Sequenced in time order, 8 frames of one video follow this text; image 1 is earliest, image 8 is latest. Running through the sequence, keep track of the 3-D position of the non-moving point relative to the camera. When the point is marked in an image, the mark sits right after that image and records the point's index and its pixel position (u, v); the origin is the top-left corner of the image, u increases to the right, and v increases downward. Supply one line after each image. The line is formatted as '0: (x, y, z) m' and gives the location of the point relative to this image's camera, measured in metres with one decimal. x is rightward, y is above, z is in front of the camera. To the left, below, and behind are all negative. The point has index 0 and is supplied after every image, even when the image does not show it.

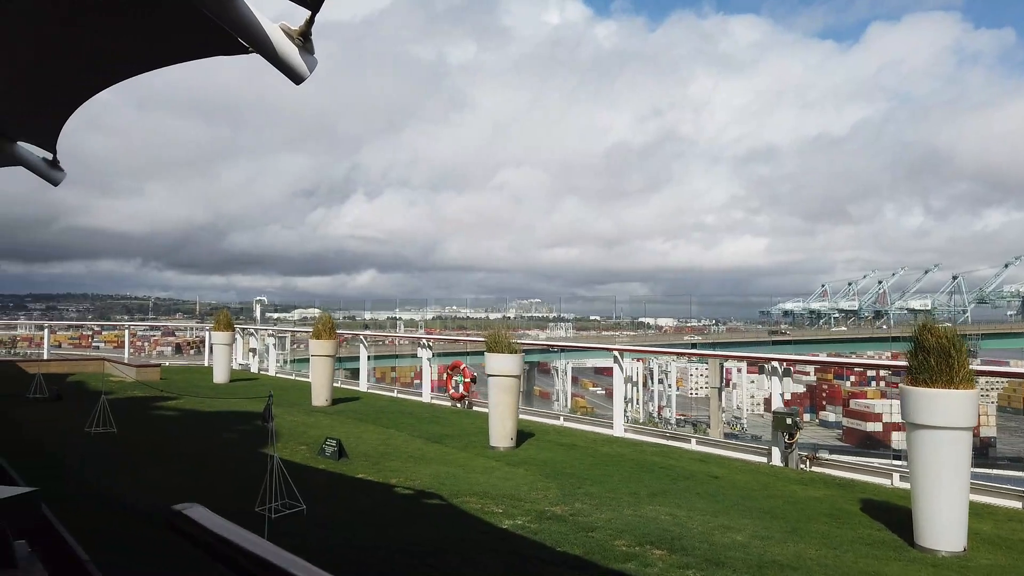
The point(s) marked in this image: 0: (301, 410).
0: (-3.3, -1.9, +10.4) m
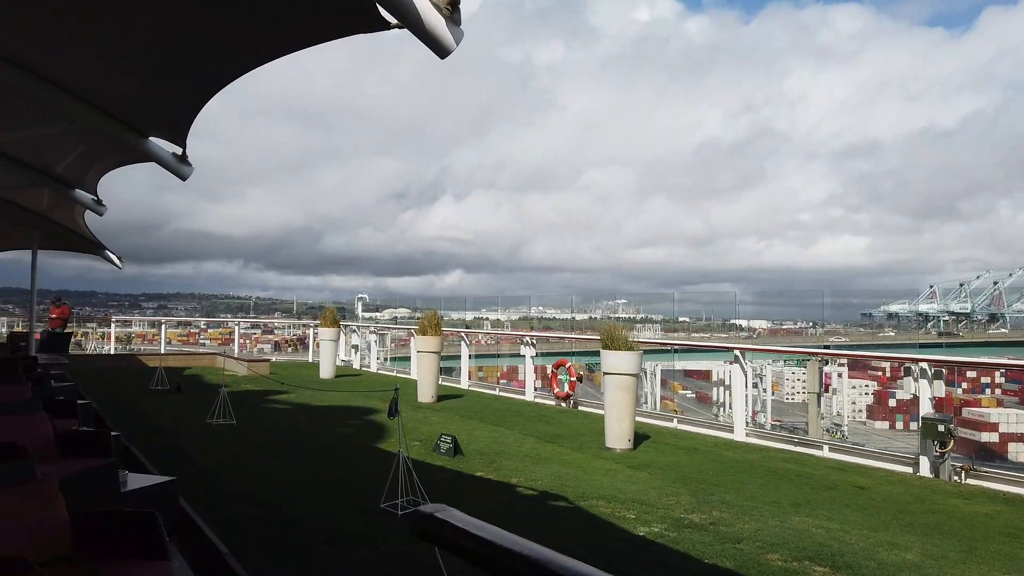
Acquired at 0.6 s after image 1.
0: (-1.6, -1.8, +10.3) m
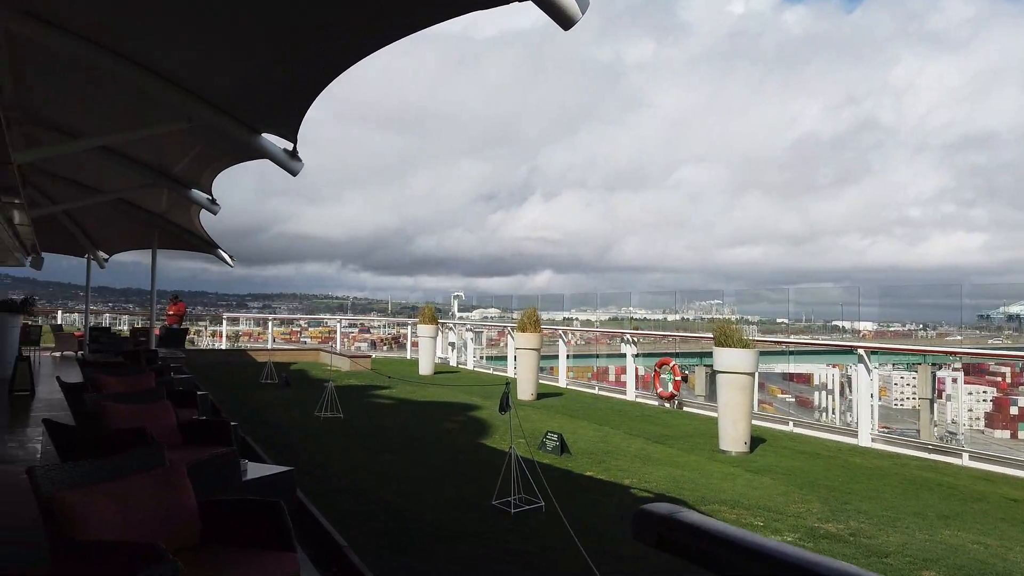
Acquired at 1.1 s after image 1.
0: (-0.1, -1.7, +10.1) m
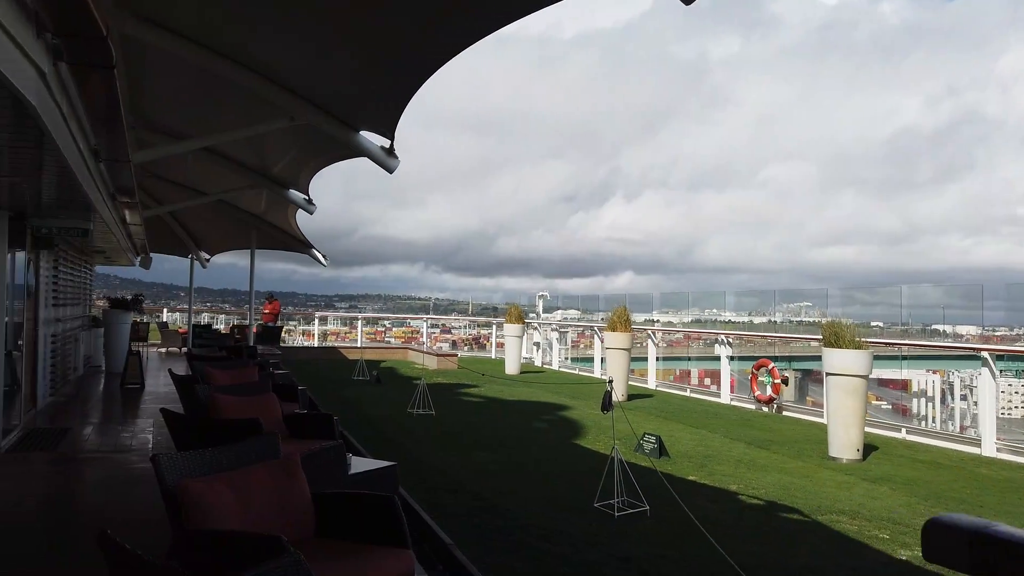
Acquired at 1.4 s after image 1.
0: (+1.2, -1.7, +9.8) m
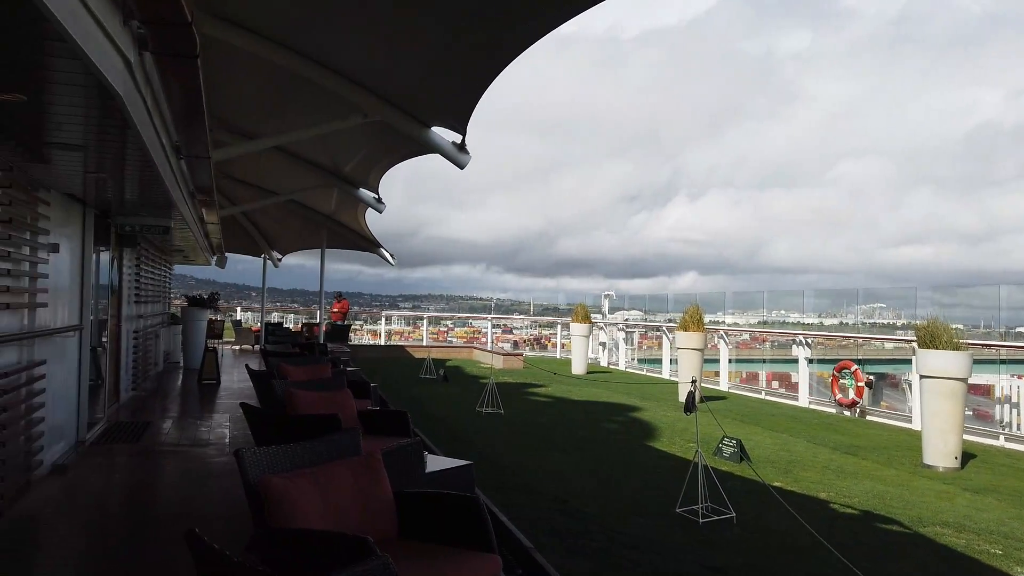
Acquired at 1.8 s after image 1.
0: (+2.2, -1.7, +9.5) m
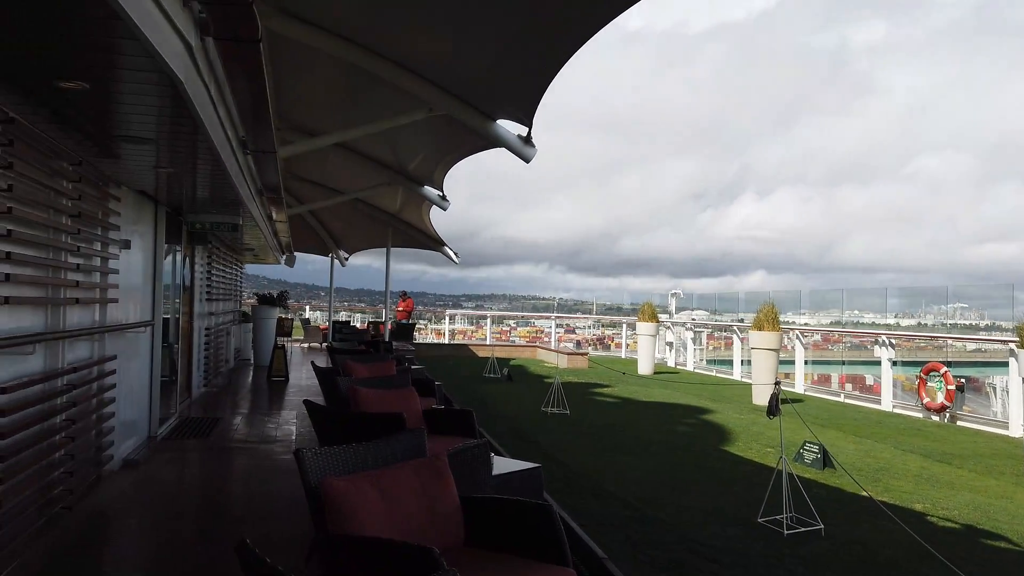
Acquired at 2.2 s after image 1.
0: (+3.1, -1.6, +9.1) m
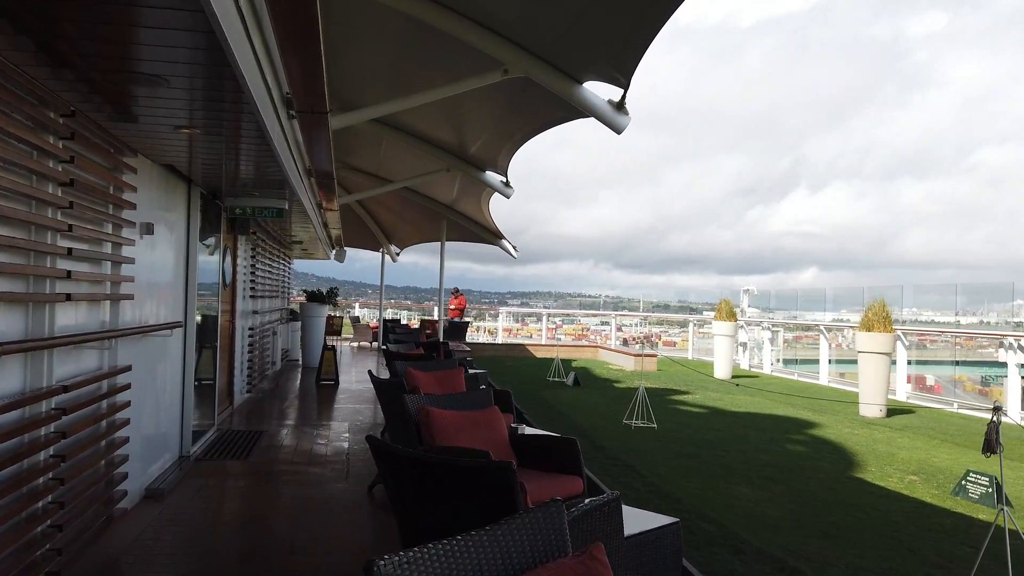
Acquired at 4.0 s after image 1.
0: (+4.0, -1.6, +7.9) m
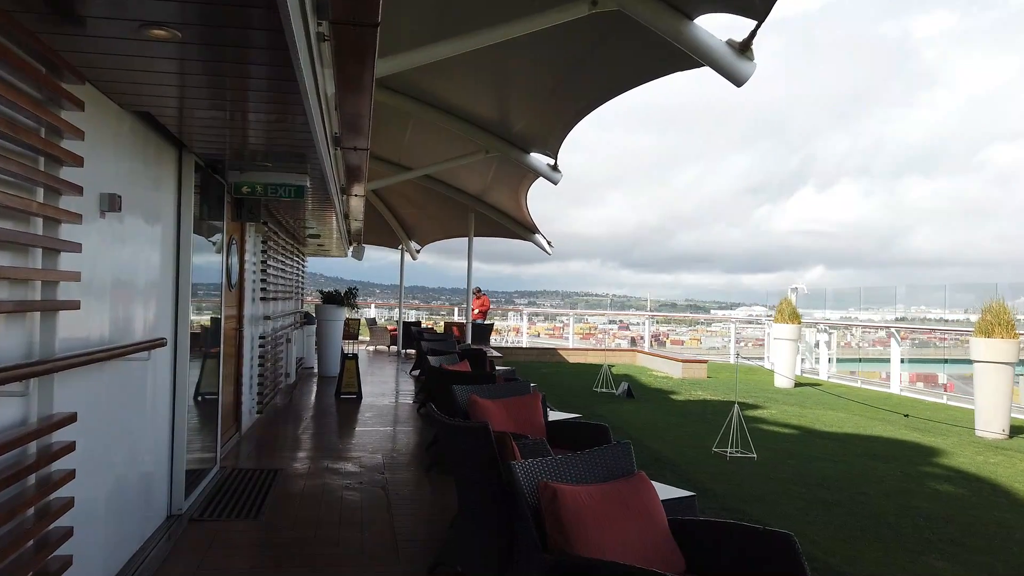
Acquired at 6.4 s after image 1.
0: (+4.5, -1.5, +6.7) m
